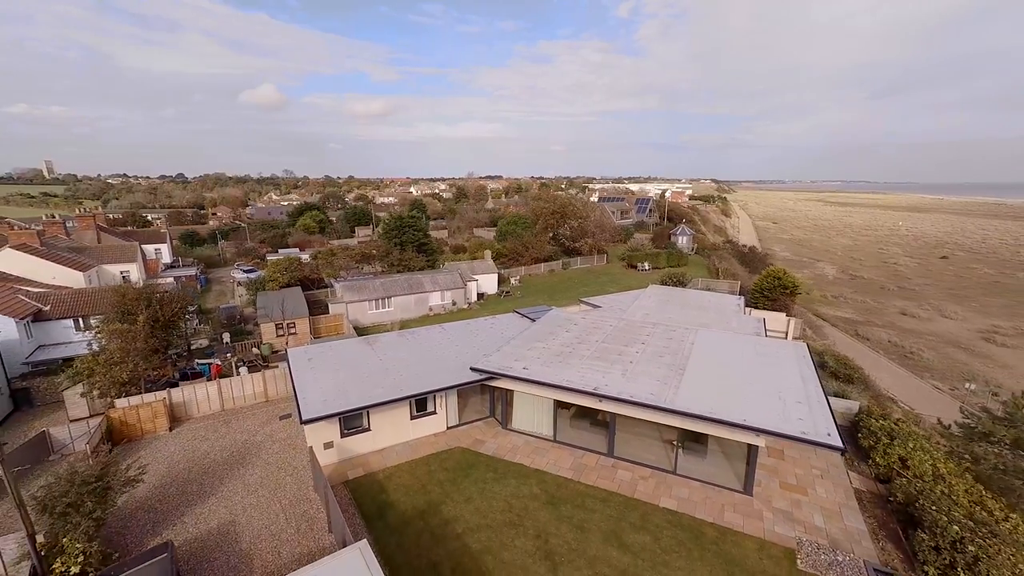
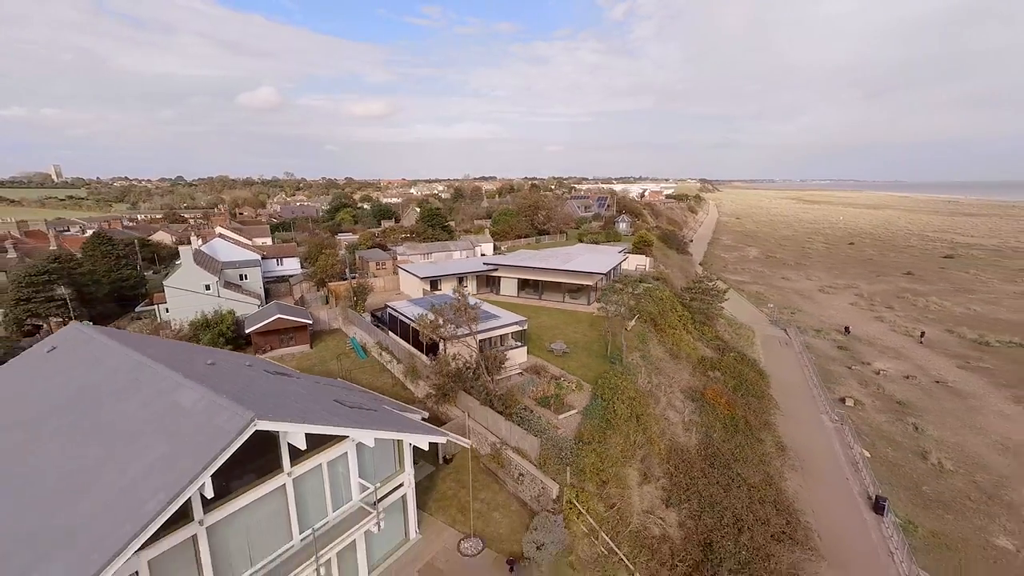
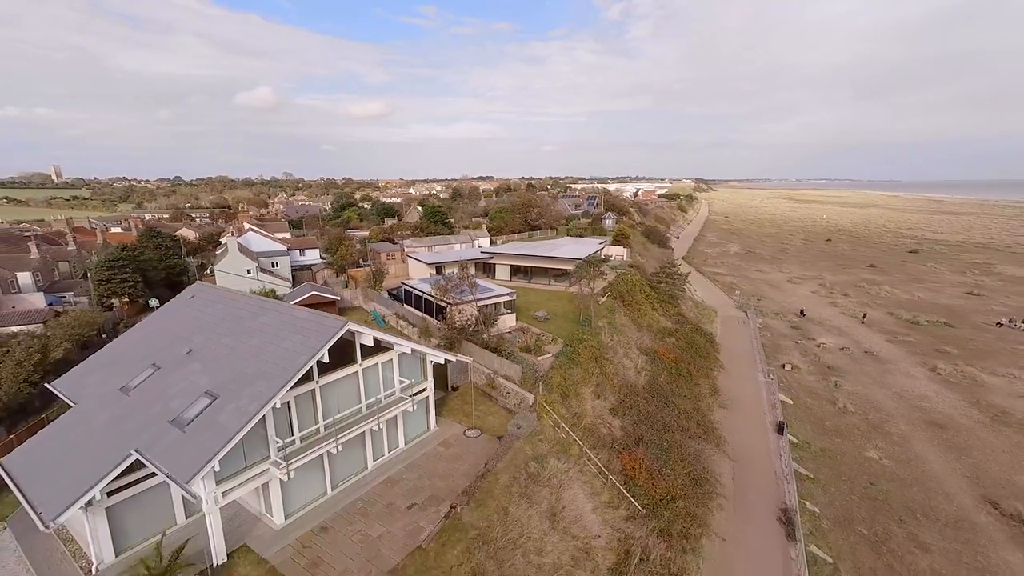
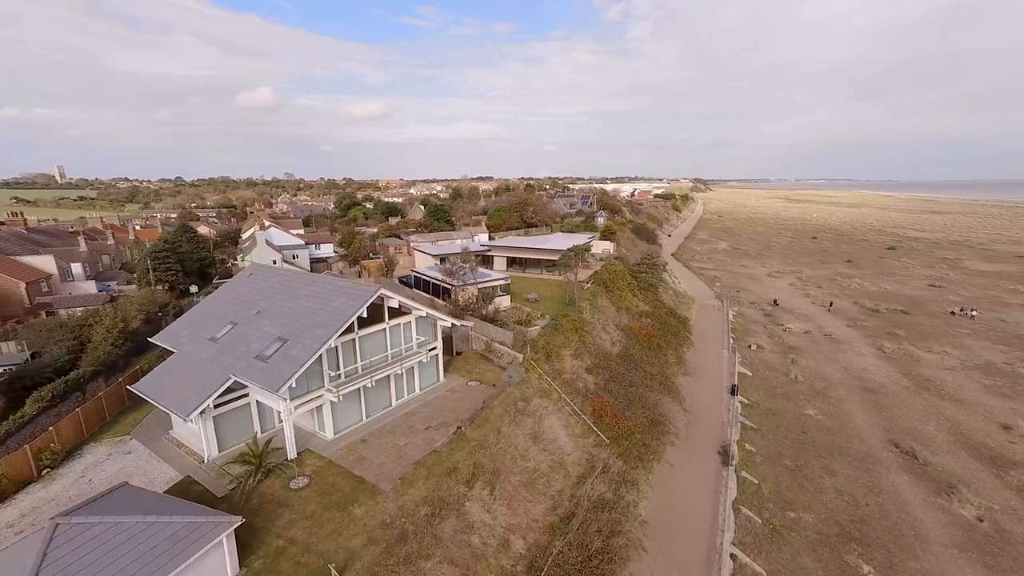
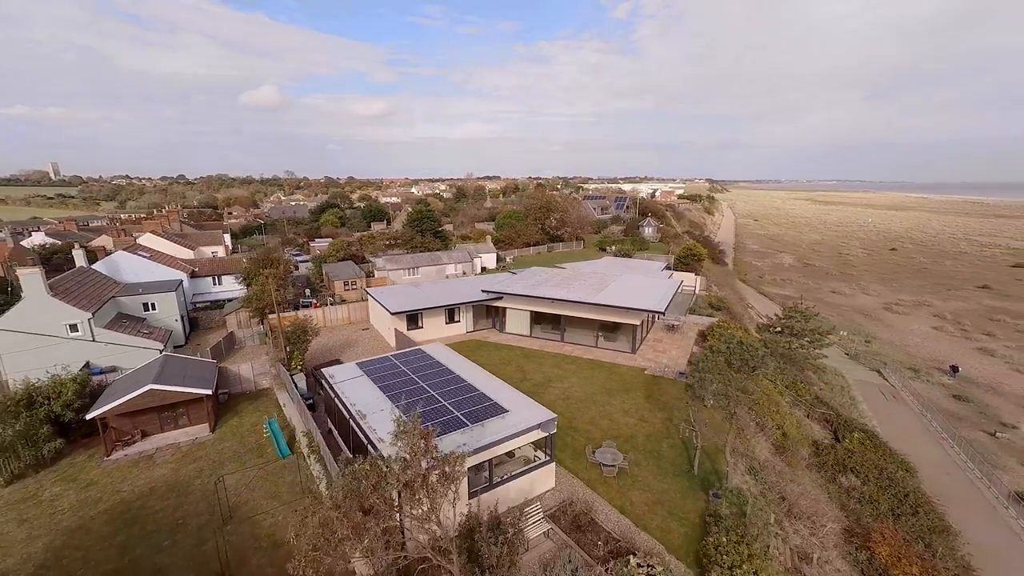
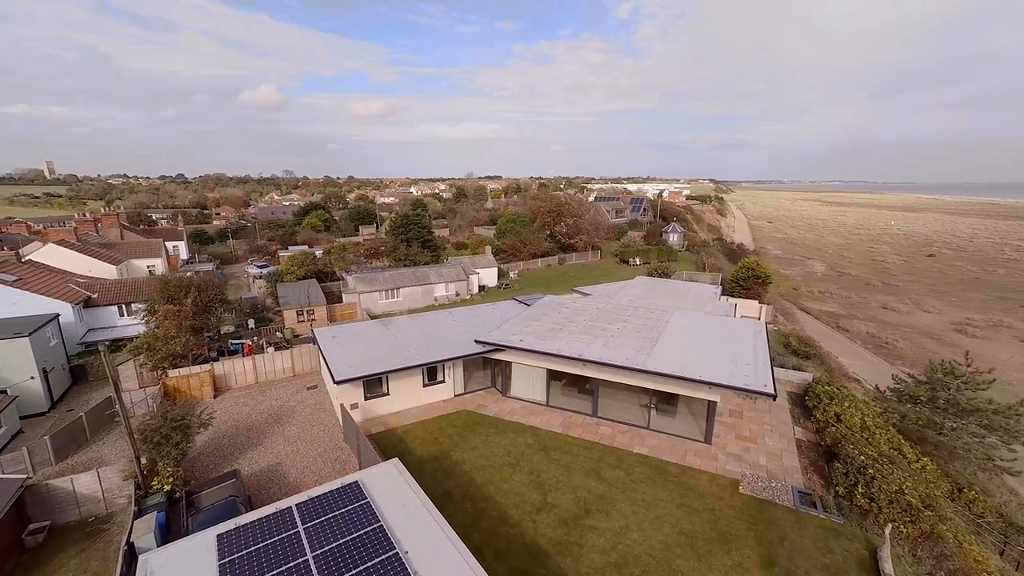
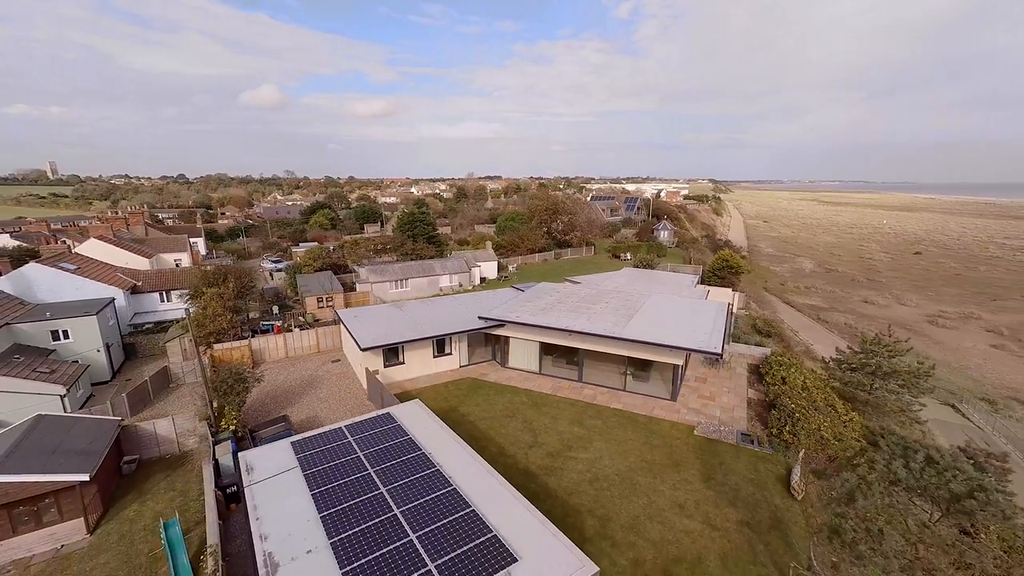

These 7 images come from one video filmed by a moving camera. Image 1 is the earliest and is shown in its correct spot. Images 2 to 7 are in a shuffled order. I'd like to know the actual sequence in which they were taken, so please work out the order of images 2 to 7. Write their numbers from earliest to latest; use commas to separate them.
6, 7, 5, 2, 3, 4
